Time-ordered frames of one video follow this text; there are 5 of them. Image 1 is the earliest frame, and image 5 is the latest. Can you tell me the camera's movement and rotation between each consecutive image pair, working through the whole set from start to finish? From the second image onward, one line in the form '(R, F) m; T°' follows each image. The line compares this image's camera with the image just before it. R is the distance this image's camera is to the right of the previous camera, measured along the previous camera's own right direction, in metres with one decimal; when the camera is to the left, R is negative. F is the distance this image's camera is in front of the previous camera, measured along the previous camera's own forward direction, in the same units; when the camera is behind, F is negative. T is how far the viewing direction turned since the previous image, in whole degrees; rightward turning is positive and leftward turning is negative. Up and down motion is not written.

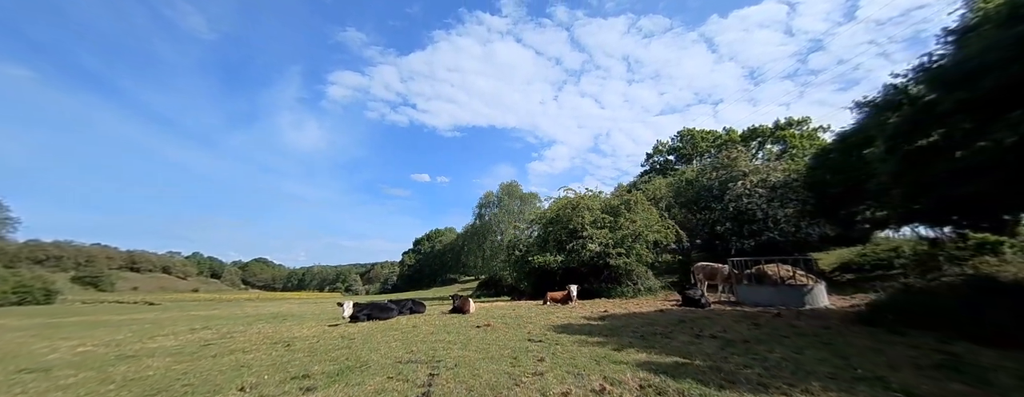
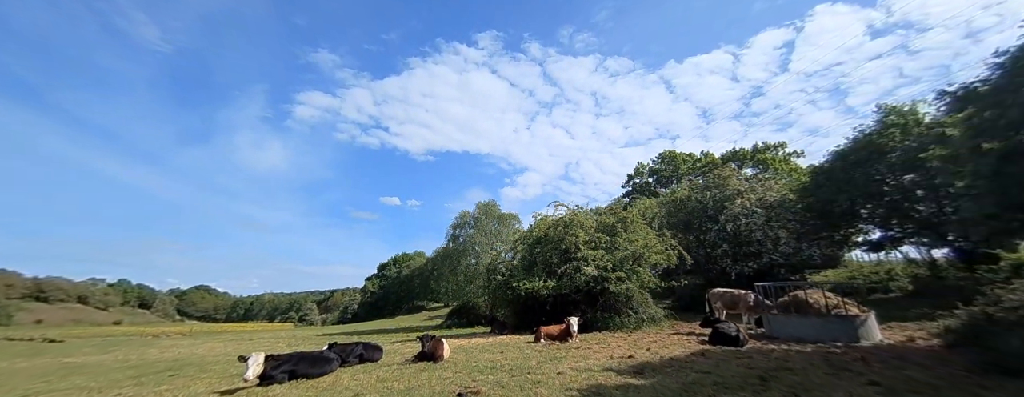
(-0.5, +2.5) m; +5°
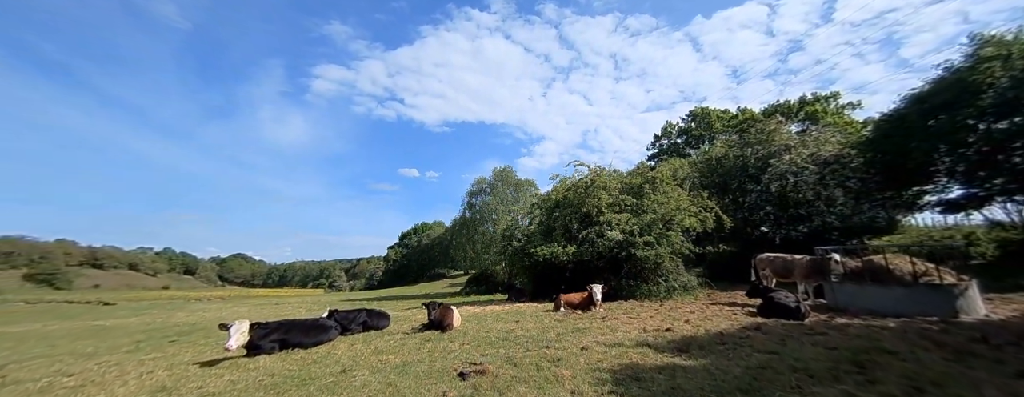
(0.0, +1.2) m; -3°
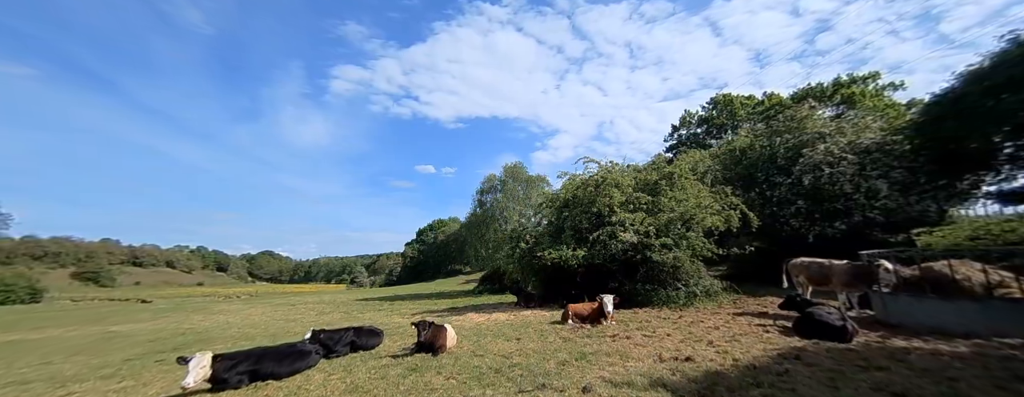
(+0.4, +0.8) m; -3°
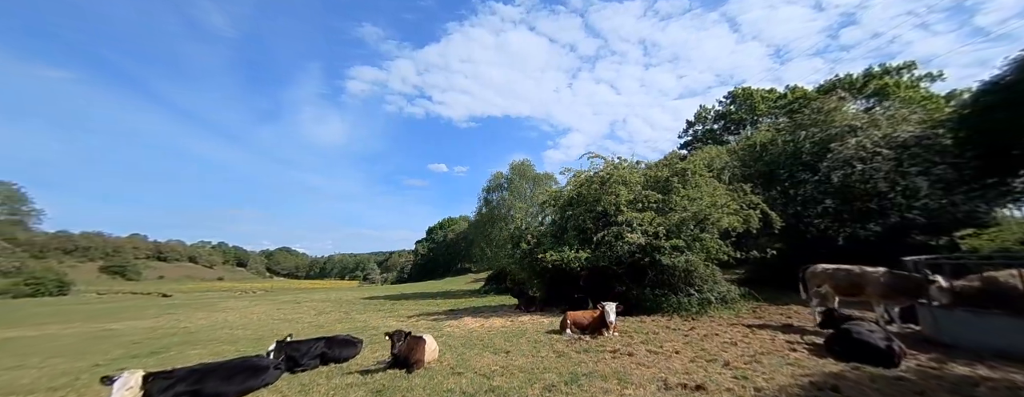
(+0.5, +0.8) m; -2°
